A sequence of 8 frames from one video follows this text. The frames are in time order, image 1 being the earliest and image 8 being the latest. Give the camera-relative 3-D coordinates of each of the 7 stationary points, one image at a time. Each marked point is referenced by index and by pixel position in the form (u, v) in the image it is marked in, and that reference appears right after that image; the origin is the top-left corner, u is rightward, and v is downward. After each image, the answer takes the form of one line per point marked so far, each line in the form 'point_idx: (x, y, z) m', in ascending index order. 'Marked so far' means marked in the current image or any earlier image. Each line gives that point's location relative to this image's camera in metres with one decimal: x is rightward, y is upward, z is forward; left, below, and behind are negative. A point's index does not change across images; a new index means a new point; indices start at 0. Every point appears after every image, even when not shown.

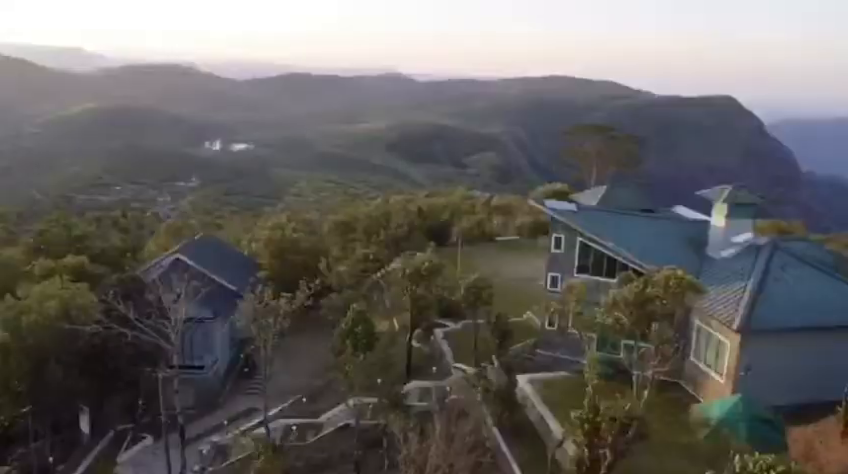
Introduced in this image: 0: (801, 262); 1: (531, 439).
0: (+10.3, -0.7, +19.8) m
1: (+2.8, -5.4, +19.1) m
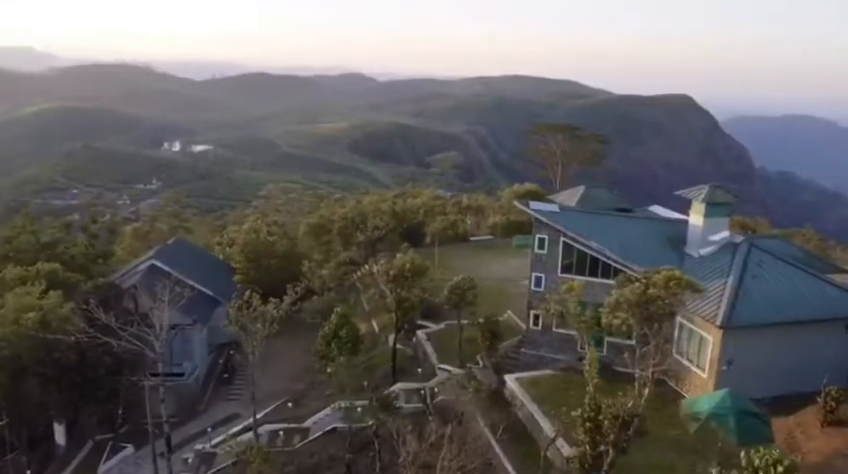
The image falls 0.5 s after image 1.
0: (+10.0, -0.6, +20.6) m
1: (+2.6, -5.4, +19.4) m
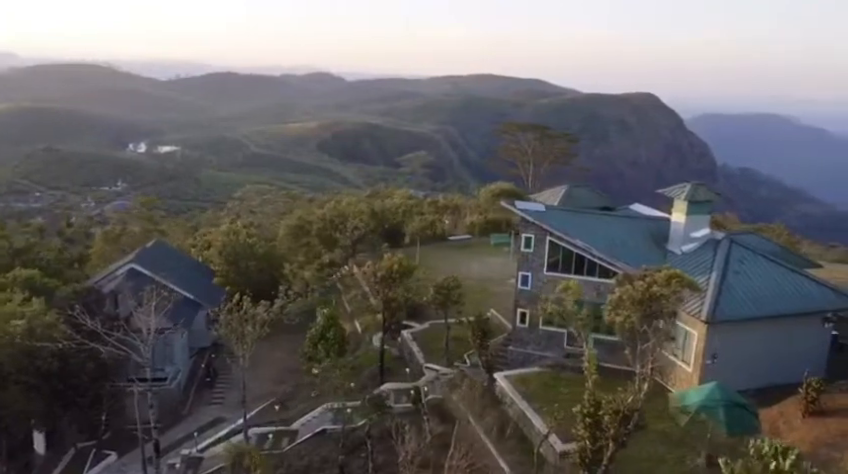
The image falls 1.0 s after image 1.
0: (+9.7, -0.5, +21.2) m
1: (+2.4, -5.4, +19.7) m
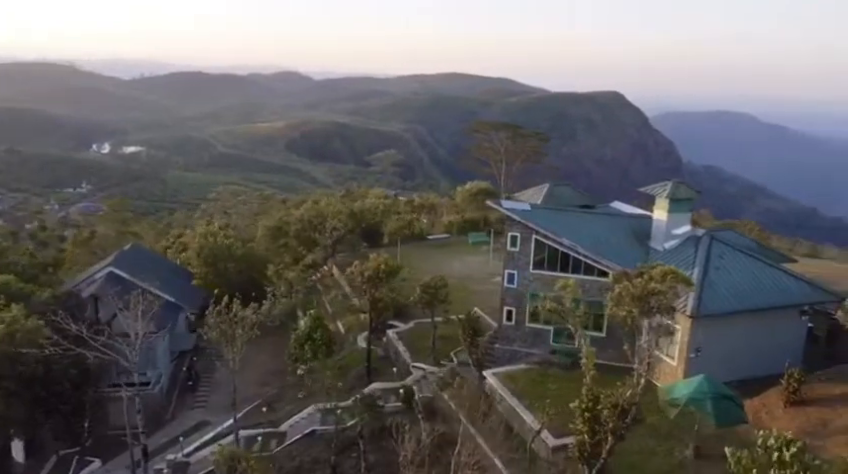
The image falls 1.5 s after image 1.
0: (+9.4, -0.4, +21.8) m
1: (+2.2, -5.4, +20.0) m
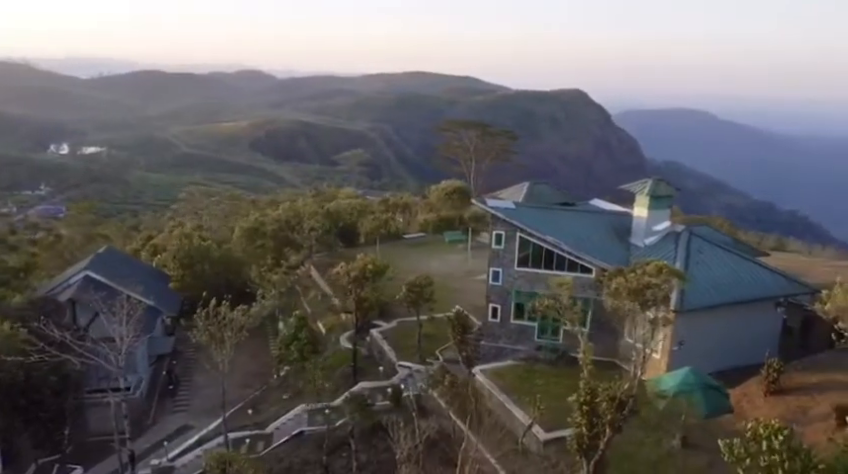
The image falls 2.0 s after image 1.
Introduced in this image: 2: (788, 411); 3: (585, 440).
0: (+9.0, -0.3, +22.4) m
1: (+2.0, -5.3, +20.3) m
2: (+9.4, -4.5, +18.6) m
3: (+3.3, -4.1, +14.7) m
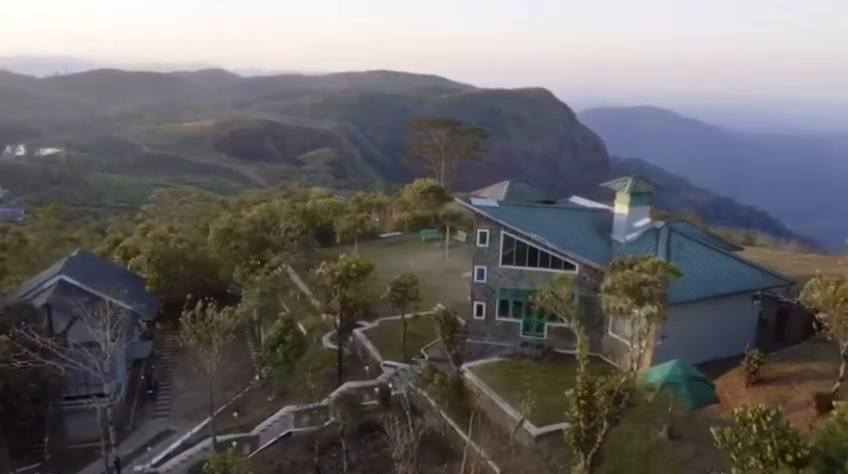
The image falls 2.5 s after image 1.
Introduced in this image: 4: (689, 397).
0: (+8.6, -0.1, +23.0) m
1: (+1.8, -5.3, +20.5) m
2: (+9.2, -4.3, +19.2) m
3: (+3.3, -4.1, +15.0) m
4: (+6.7, -4.0, +18.2) m
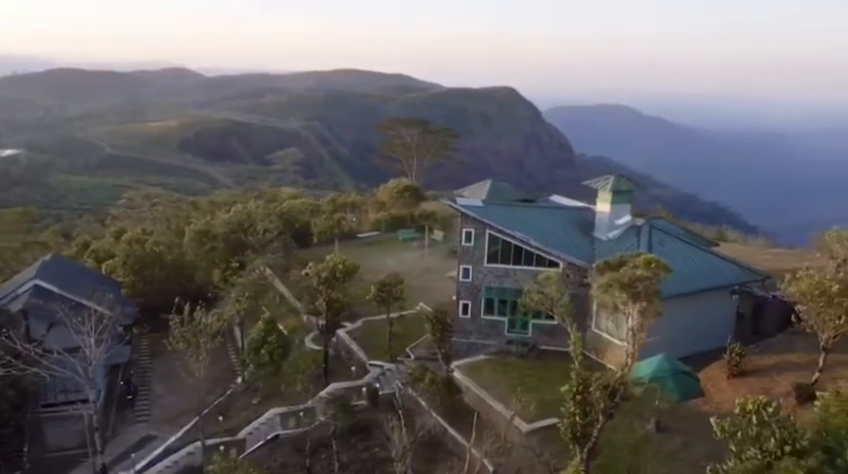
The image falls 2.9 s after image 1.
0: (+8.1, 0.0, +23.5) m
1: (+1.5, -5.3, +20.7) m
2: (+9.0, -4.2, +19.7) m
3: (+3.3, -4.1, +15.3) m
4: (+6.5, -4.0, +18.6) m
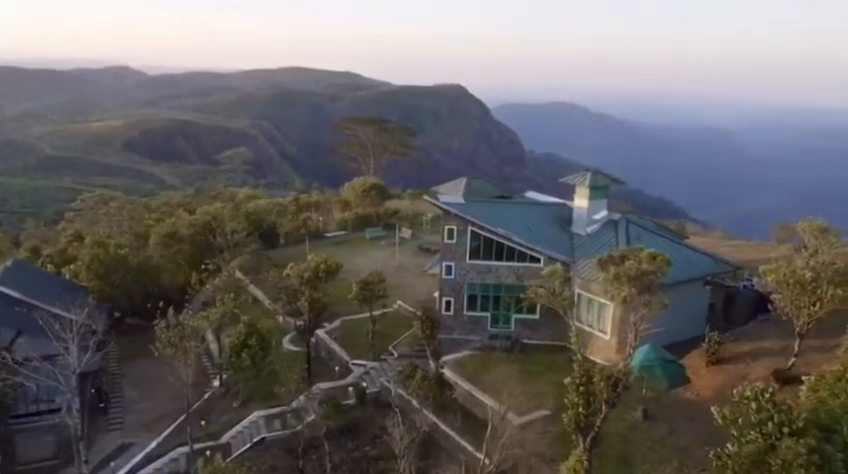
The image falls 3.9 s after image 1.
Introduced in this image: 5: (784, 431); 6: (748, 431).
0: (+7.5, +0.2, +24.2) m
1: (+1.3, -5.2, +20.9) m
2: (+8.8, -4.0, +20.5) m
3: (+3.4, -3.9, +15.7) m
4: (+6.4, -3.8, +19.2) m
5: (+6.3, -3.4, +12.7) m
6: (+5.9, -3.5, +13.1) m
